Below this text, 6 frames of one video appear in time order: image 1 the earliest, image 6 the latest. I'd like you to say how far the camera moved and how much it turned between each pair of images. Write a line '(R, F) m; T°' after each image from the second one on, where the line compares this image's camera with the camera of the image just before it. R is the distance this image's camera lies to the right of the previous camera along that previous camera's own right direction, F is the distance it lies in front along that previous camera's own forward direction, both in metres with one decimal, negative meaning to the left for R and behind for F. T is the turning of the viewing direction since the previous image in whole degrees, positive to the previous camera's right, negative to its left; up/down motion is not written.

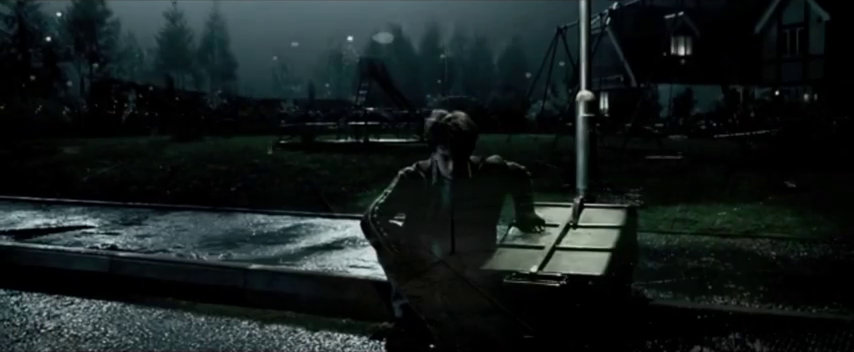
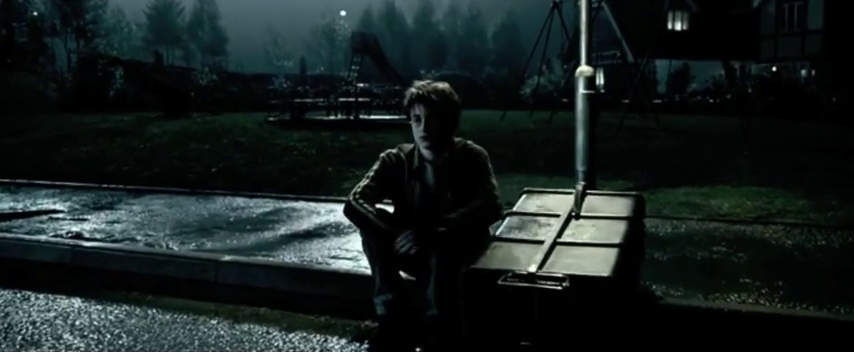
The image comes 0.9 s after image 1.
(+0.1, +0.6) m; 0°
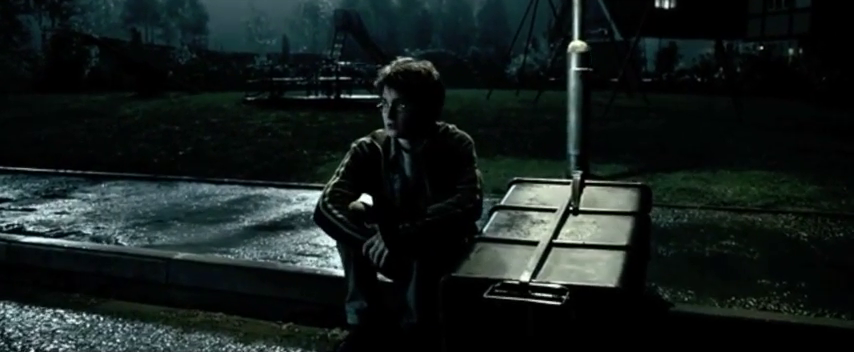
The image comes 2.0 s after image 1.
(+0.1, +0.7) m; +1°
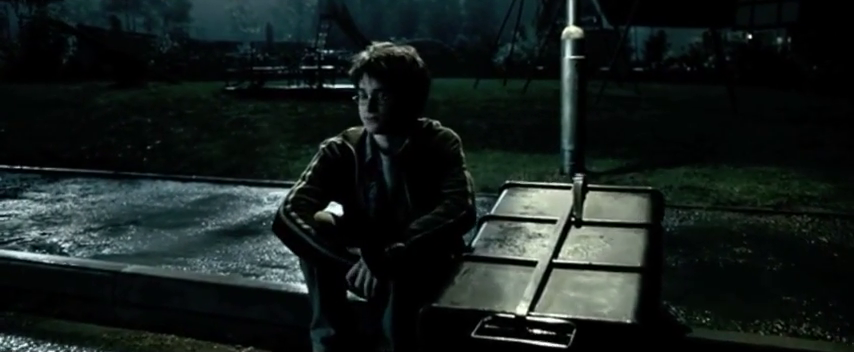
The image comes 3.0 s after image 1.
(0.0, +0.6) m; +1°
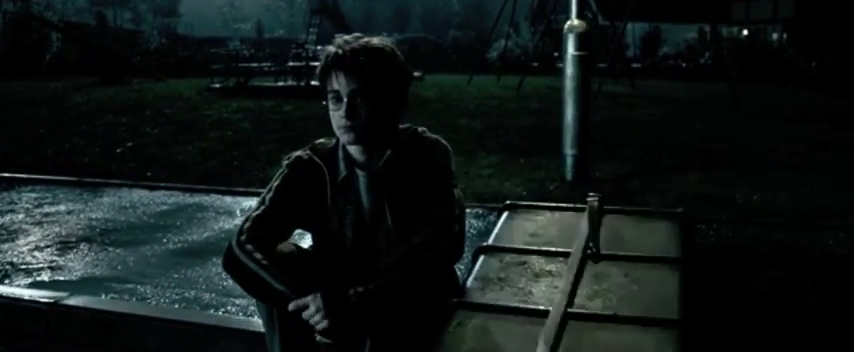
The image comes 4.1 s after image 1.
(0.0, +0.7) m; 0°
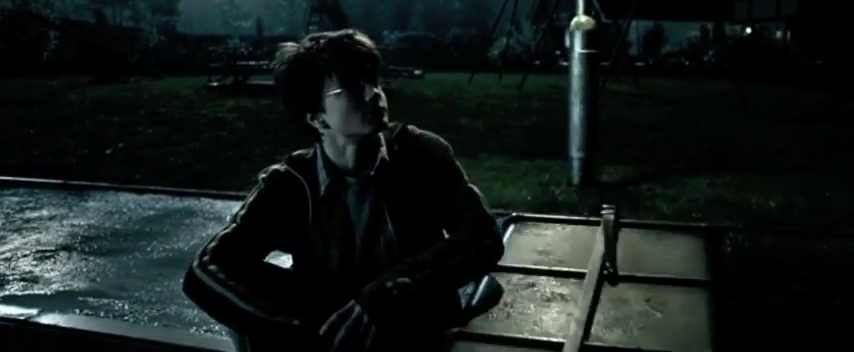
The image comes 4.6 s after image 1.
(0.0, +0.3) m; 0°
